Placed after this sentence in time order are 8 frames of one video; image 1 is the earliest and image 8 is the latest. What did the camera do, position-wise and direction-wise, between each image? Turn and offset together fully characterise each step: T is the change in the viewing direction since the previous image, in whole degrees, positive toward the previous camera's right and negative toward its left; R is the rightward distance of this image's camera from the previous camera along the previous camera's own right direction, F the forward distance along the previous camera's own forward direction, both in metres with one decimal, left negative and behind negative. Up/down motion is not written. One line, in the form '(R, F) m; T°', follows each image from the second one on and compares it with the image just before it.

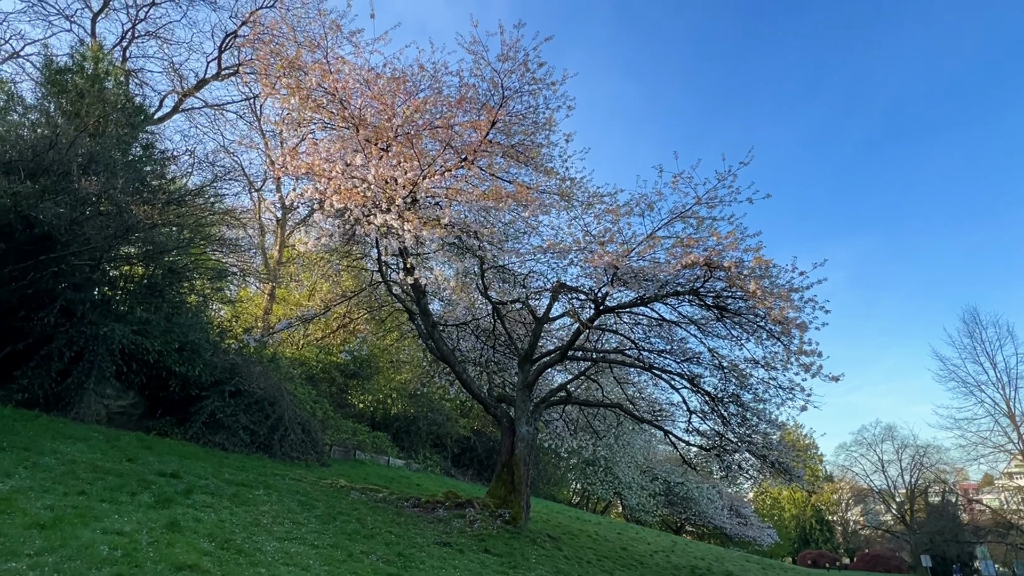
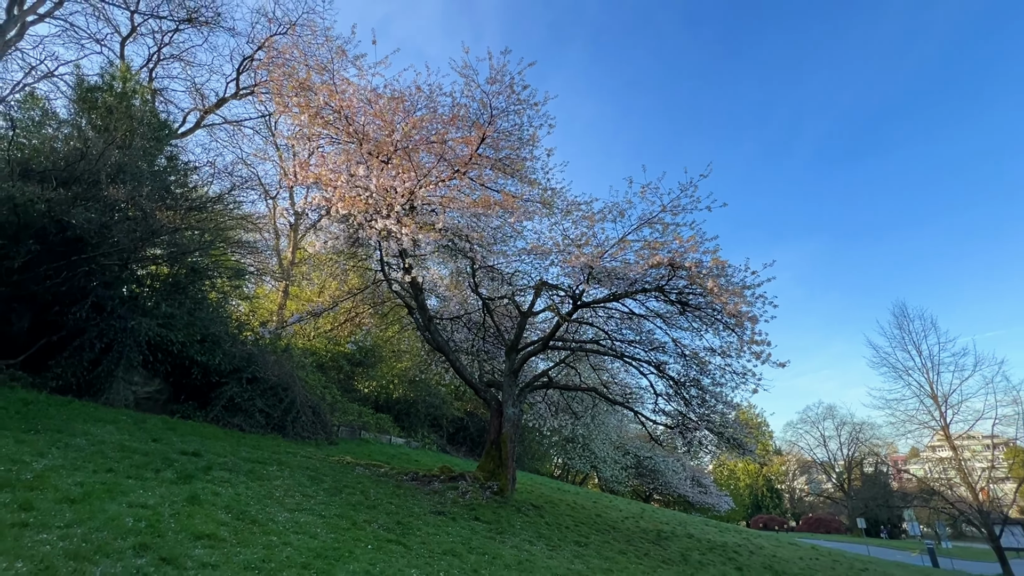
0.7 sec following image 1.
(-0.2, -1.5) m; +2°
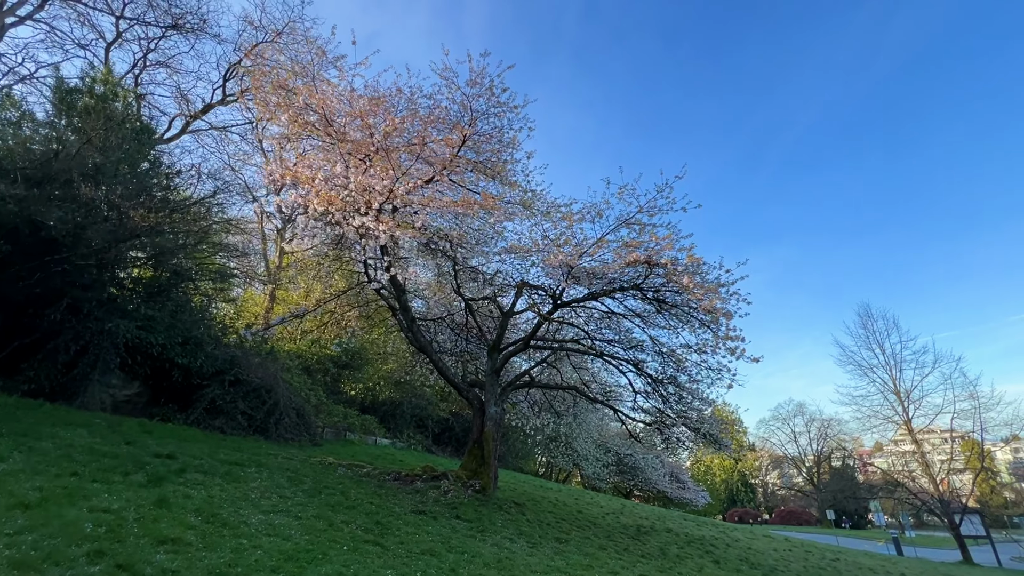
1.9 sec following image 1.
(-0.1, -0.2) m; +2°
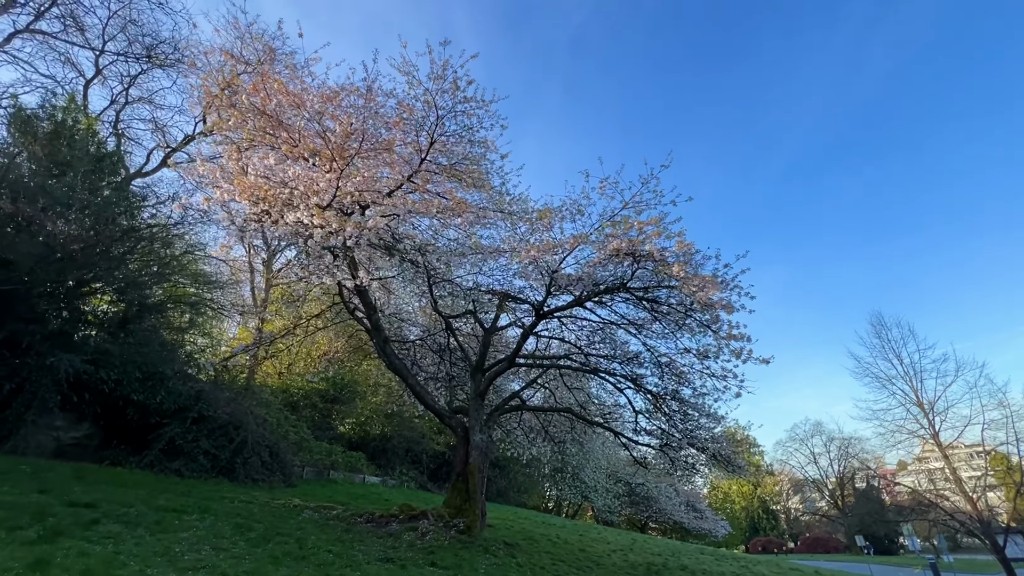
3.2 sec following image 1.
(+0.5, +1.2) m; -1°
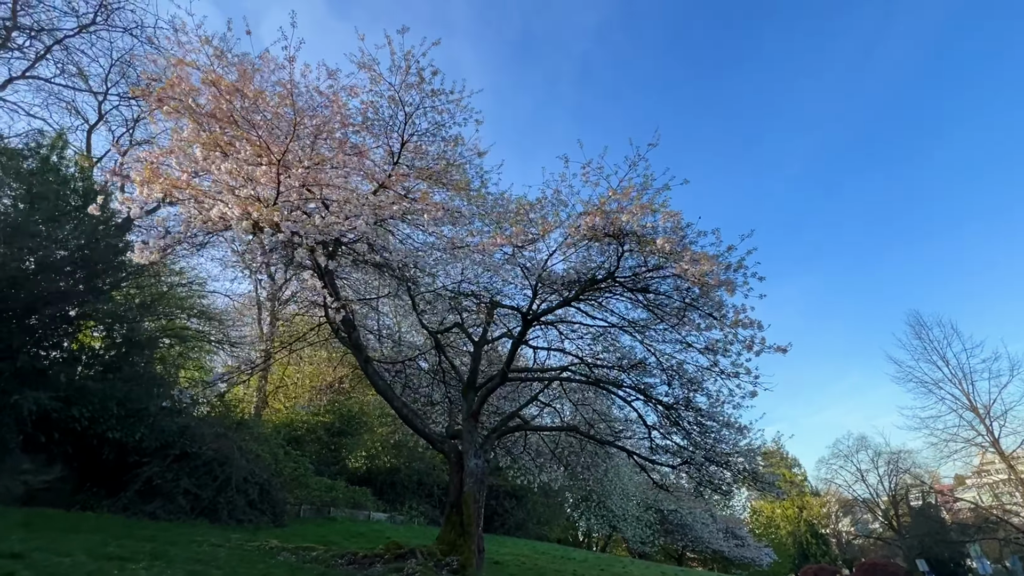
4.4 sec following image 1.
(+0.6, +1.0) m; -3°
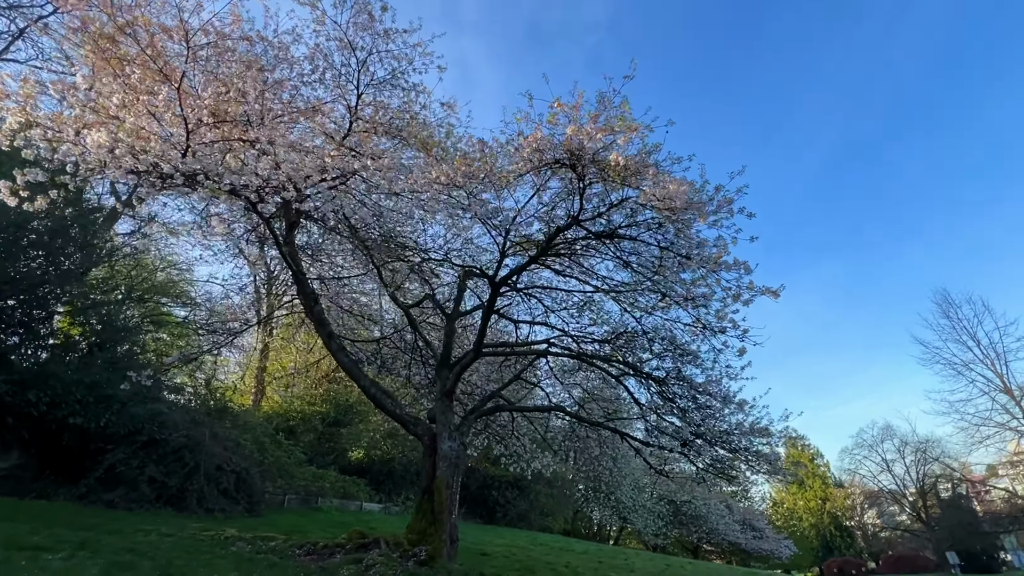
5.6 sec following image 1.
(+0.7, +0.9) m; -2°
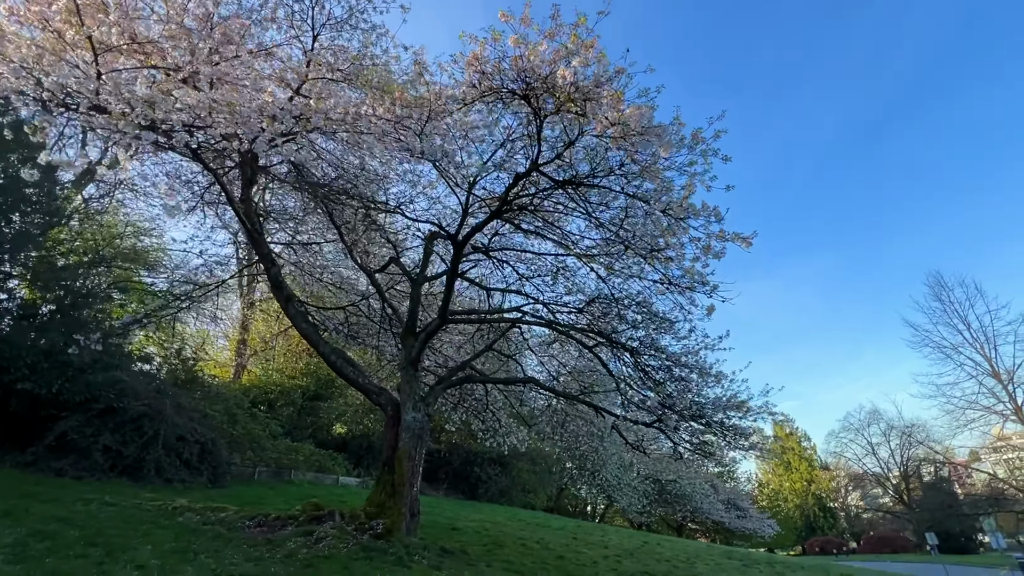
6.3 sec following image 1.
(+0.4, +0.5) m; +1°
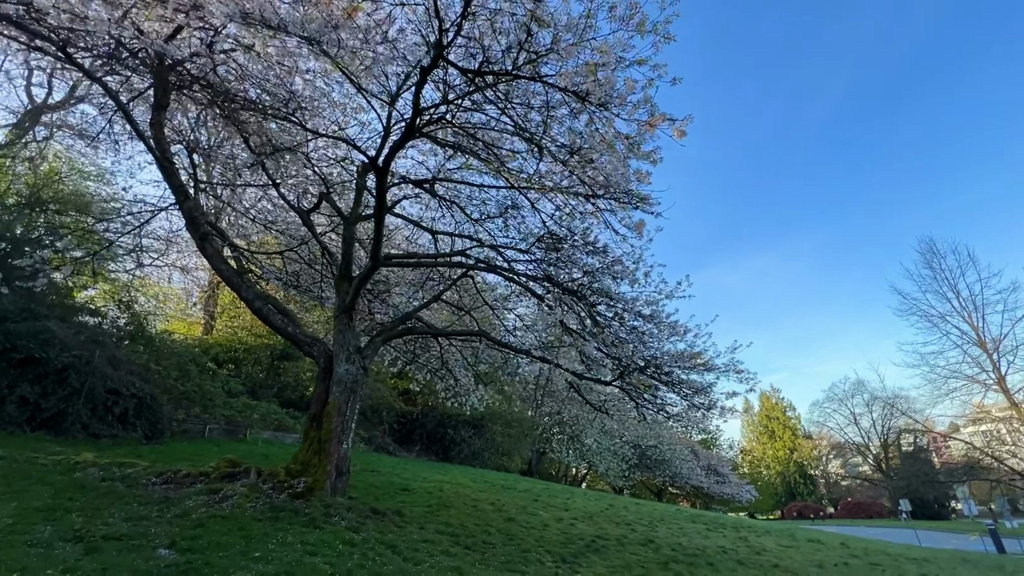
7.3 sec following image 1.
(+0.7, +0.8) m; +1°
